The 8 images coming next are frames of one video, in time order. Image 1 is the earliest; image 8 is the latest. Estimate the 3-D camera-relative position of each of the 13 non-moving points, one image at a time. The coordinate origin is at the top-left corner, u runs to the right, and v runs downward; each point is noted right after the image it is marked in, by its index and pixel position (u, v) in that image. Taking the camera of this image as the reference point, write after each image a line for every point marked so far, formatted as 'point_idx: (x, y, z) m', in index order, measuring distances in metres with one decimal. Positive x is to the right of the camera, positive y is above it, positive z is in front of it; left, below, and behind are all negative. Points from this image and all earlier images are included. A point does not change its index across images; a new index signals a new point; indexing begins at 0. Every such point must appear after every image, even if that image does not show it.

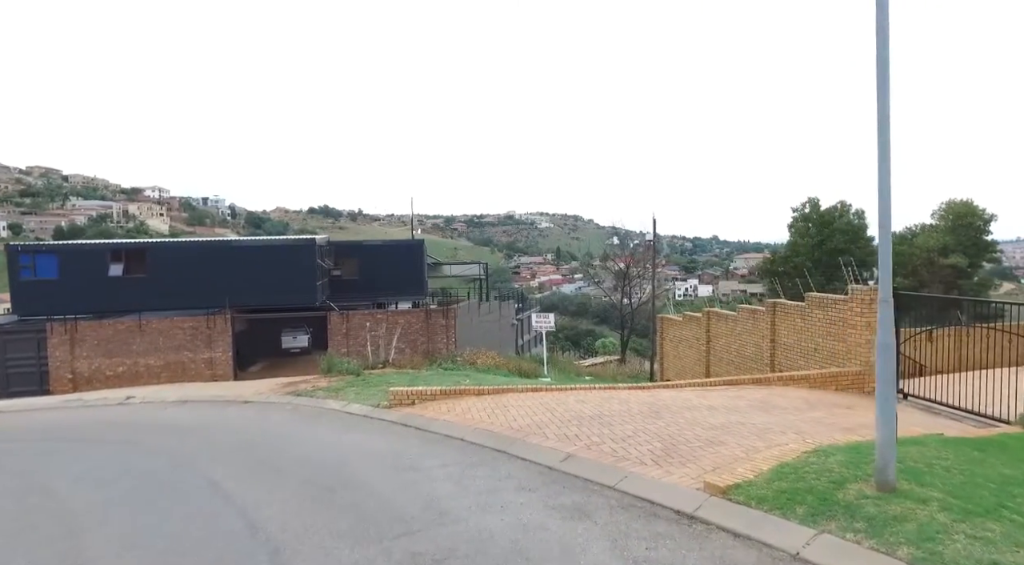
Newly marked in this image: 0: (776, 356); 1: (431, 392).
0: (+5.6, -1.6, +15.0) m
1: (-1.3, -1.7, +11.2) m
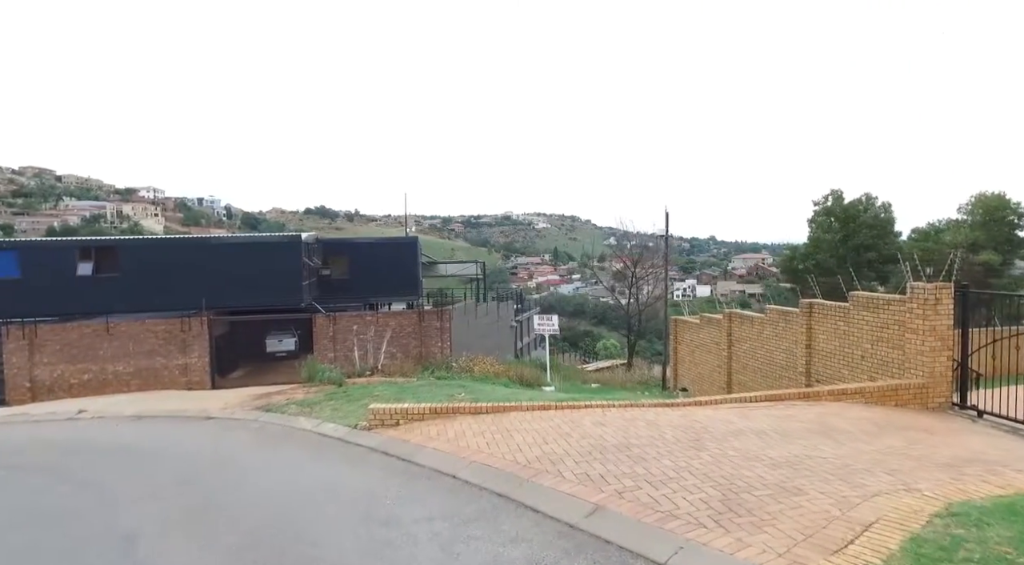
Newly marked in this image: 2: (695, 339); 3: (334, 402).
0: (+5.6, -1.6, +13.3) m
1: (-1.3, -1.7, +9.5) m
2: (+4.9, -1.5, +18.8) m
3: (-3.0, -2.0, +12.1) m
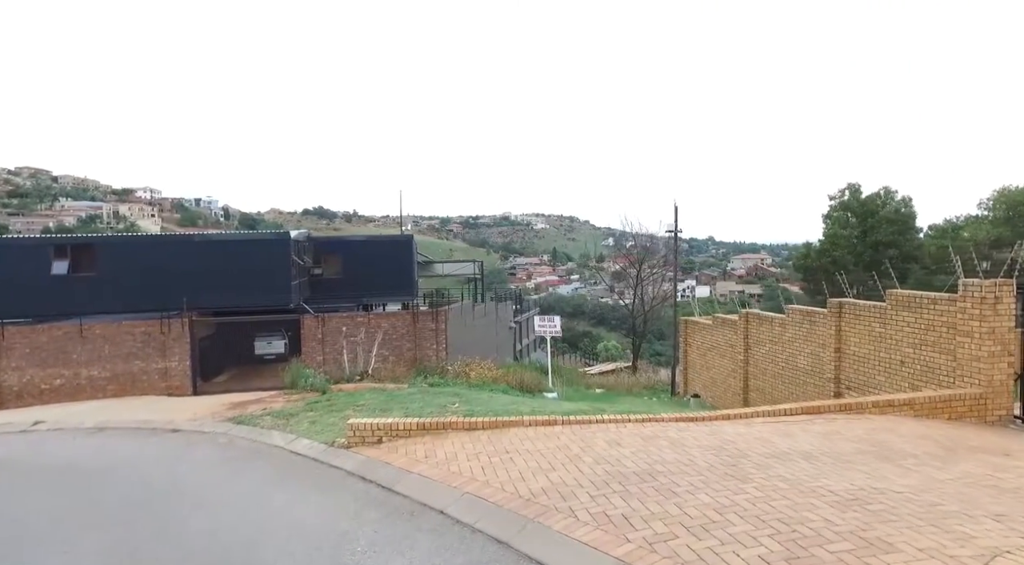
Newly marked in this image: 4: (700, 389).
0: (+5.6, -1.5, +12.1) m
1: (-1.3, -1.7, +8.2) m
2: (+4.9, -1.5, +17.5) m
3: (-3.0, -2.0, +10.9) m
4: (+4.8, -2.8, +18.0) m
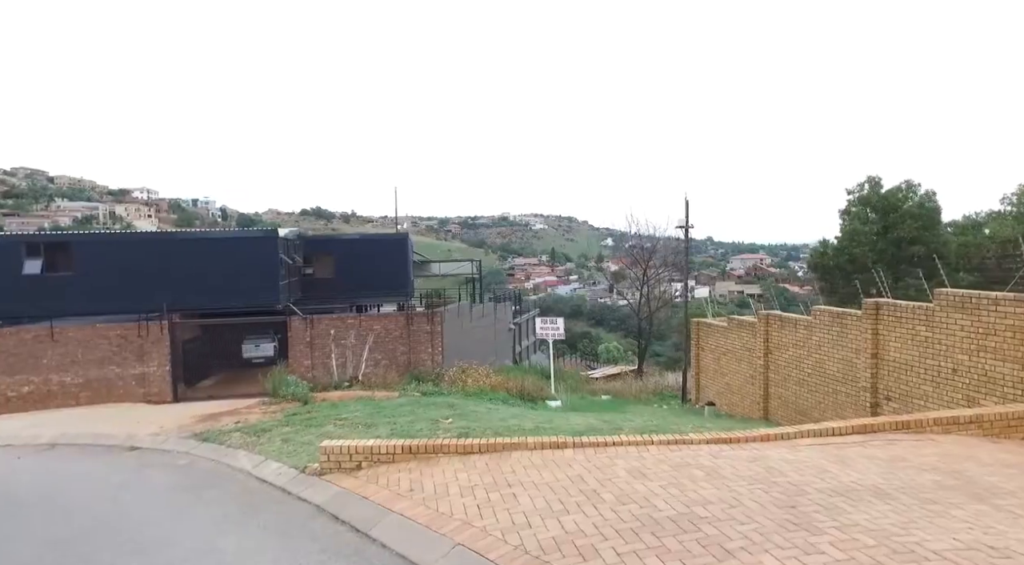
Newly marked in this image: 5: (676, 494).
0: (+5.6, -1.5, +10.9) m
1: (-1.2, -1.7, +7.0) m
2: (+4.9, -1.4, +16.3) m
3: (-3.0, -2.0, +9.7) m
4: (+4.8, -2.7, +16.8) m
5: (+1.2, -1.6, +5.3) m
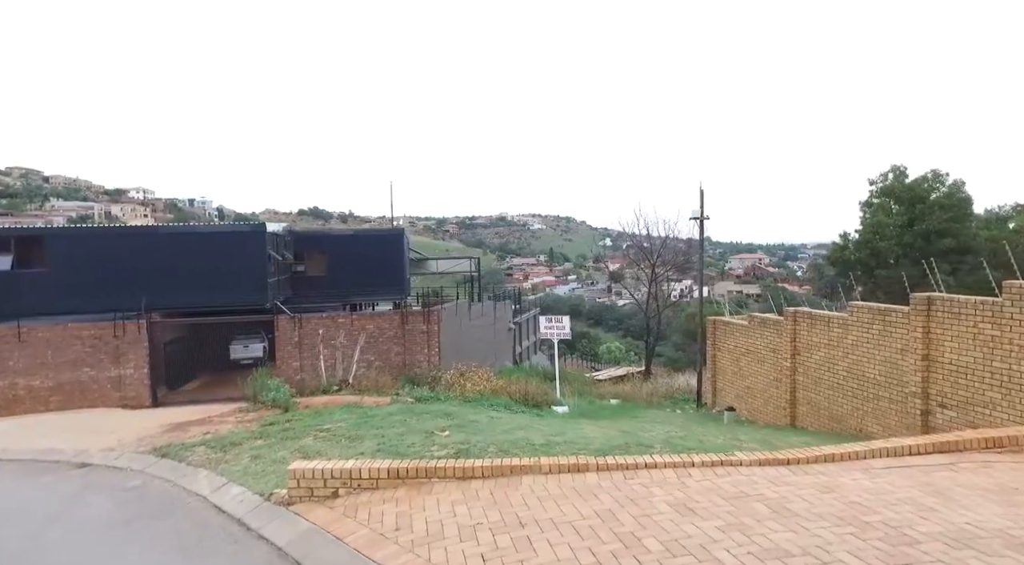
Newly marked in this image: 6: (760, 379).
0: (+5.7, -1.4, +9.6) m
1: (-1.2, -1.6, +5.7) m
2: (+4.9, -1.3, +15.1) m
3: (-2.9, -1.9, +8.4) m
4: (+4.9, -2.6, +15.6) m
5: (+1.3, -1.5, +4.1) m
6: (+5.1, -2.0, +14.5) m
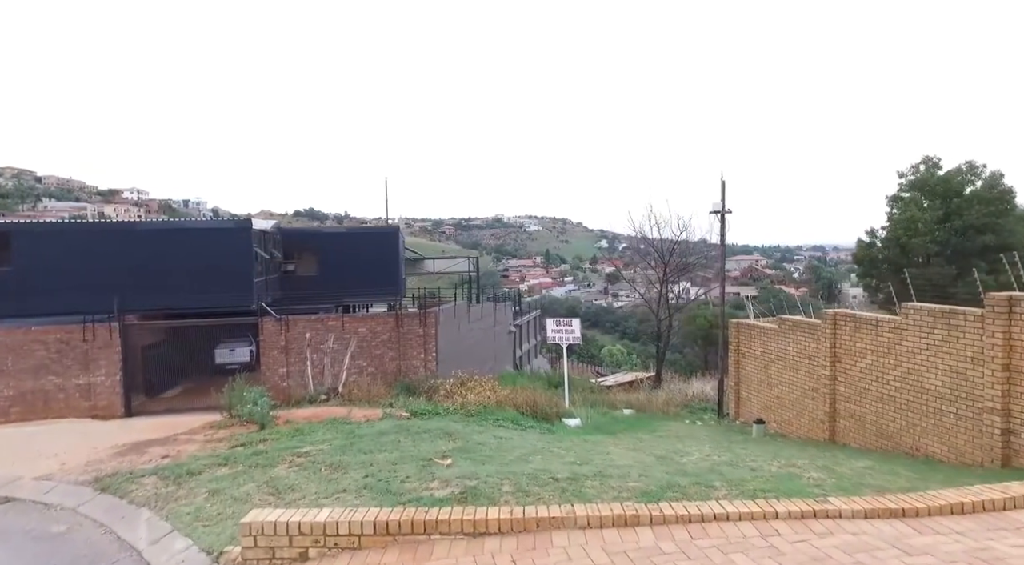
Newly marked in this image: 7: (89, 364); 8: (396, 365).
0: (+5.9, -1.3, +8.3) m
1: (-1.0, -1.5, +4.3) m
2: (+5.0, -1.3, +13.7) m
3: (-2.8, -1.9, +7.0) m
4: (+5.0, -2.6, +14.2) m
5: (+1.5, -1.4, +2.7) m
6: (+5.2, -2.0, +13.1) m
7: (-9.9, -1.9, +16.6) m
8: (-3.0, -2.2, +18.6) m
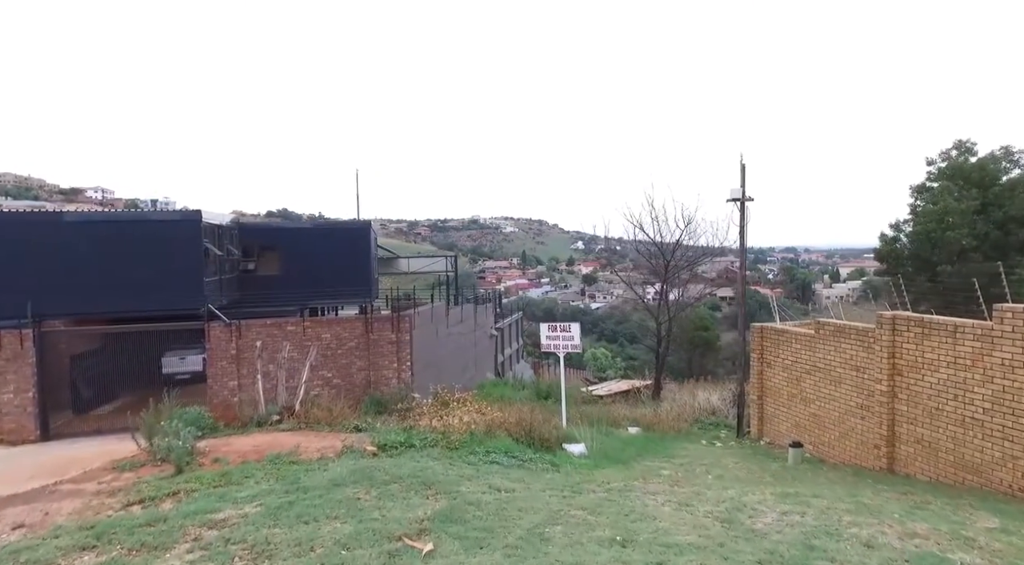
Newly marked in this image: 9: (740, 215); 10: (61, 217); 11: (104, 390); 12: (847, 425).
0: (+5.9, -1.3, +6.2) m
1: (-0.8, -1.5, +2.1) m
2: (+4.9, -1.3, +11.7) m
3: (-2.7, -1.8, +4.7) m
4: (+4.8, -2.6, +12.1) m
5: (+1.7, -1.4, +0.5) m
6: (+5.0, -1.9, +11.0) m
7: (-10.2, -1.9, +14.0) m
8: (-3.4, -2.1, +16.2) m
9: (+4.3, +1.3, +13.5) m
10: (-10.6, +1.5, +16.4) m
11: (-8.7, -2.3, +15.1) m
12: (+5.1, -2.2, +10.7) m
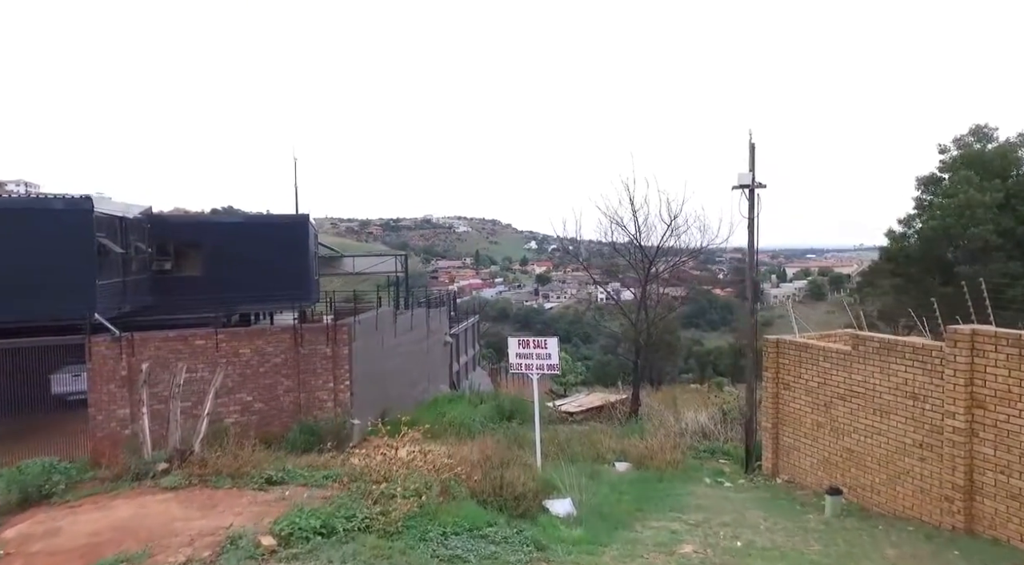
0: (+5.7, -1.3, +4.0) m
1: (-0.7, -1.5, -0.6) m
2: (+4.4, -1.3, +9.3) m
3: (-2.7, -1.9, +1.9) m
4: (+4.3, -2.6, +9.8) m
5: (+2.0, -1.4, -2.0) m
6: (+4.6, -2.0, +8.7) m
7: (-10.8, -2.0, +10.7) m
8: (-4.1, -2.2, +13.4) m
9: (+3.7, +1.2, +11.1) m
10: (-11.4, +1.5, +13.0) m
11: (-9.4, -2.3, +11.9) m
12: (+4.7, -2.2, +8.4) m
